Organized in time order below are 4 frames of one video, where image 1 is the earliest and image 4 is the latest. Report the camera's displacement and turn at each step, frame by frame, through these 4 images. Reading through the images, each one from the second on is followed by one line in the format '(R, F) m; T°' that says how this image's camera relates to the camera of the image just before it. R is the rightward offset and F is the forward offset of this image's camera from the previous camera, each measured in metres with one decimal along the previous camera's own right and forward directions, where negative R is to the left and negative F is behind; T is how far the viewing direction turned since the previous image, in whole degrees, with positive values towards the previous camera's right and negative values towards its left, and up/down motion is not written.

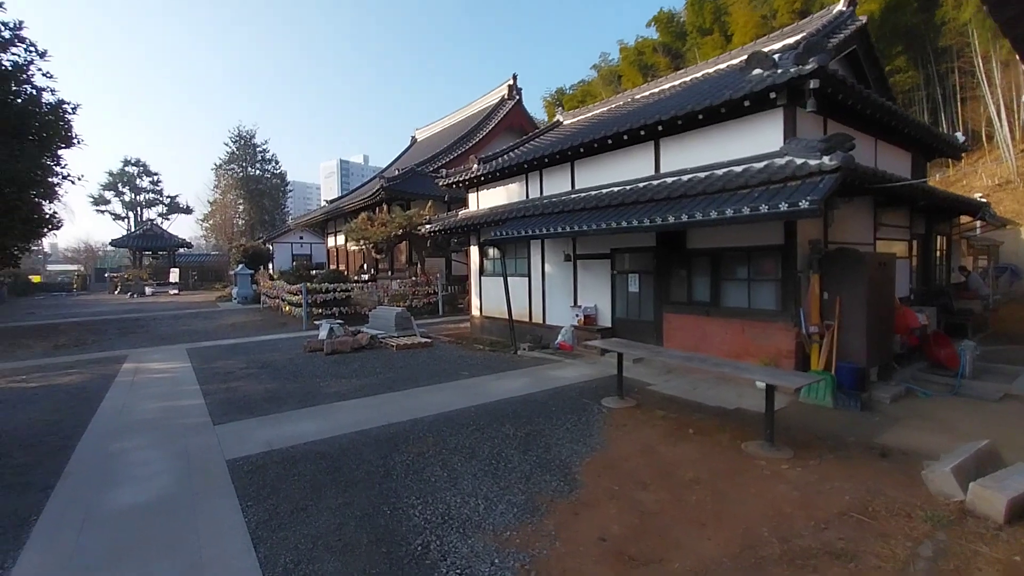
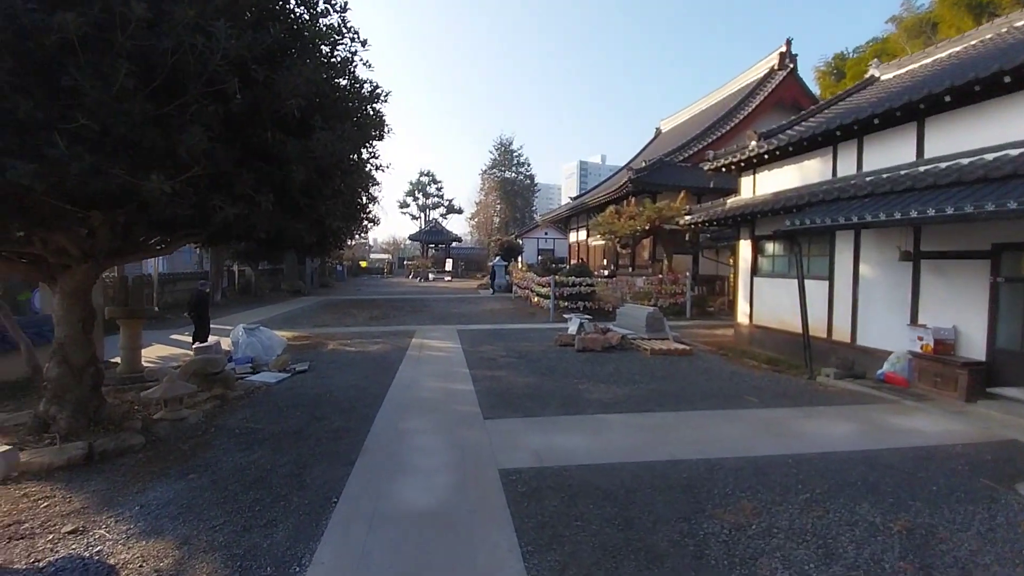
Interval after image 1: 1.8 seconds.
(-0.8, +1.0) m; -28°
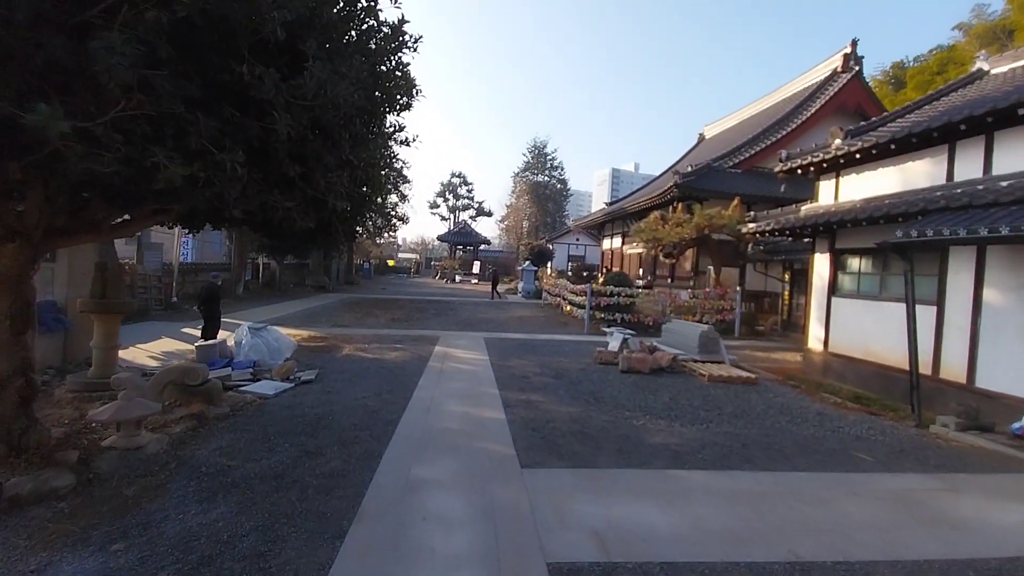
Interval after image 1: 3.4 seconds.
(-0.2, +1.2) m; -3°
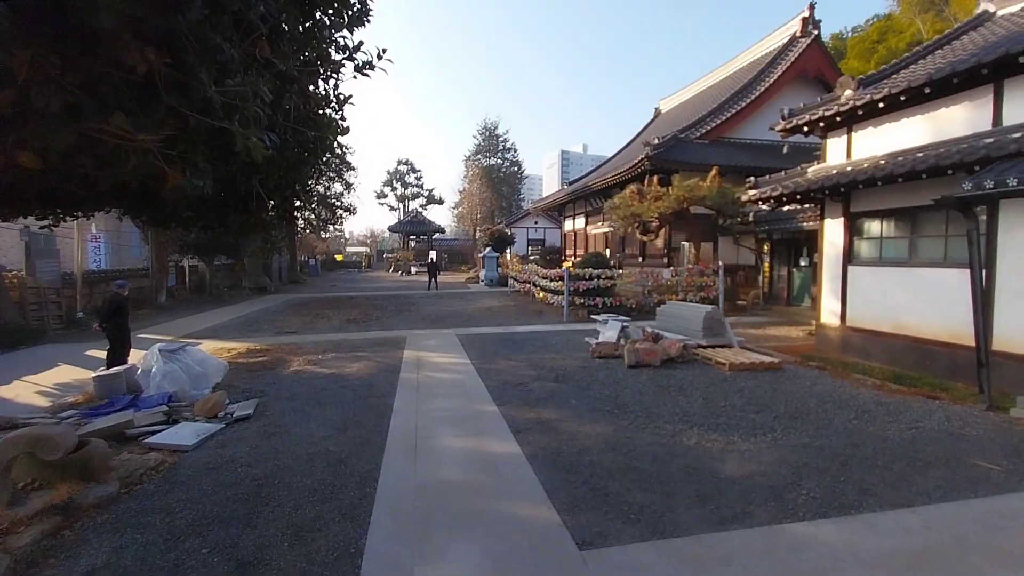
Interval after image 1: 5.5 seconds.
(-0.5, +1.4) m; +5°
